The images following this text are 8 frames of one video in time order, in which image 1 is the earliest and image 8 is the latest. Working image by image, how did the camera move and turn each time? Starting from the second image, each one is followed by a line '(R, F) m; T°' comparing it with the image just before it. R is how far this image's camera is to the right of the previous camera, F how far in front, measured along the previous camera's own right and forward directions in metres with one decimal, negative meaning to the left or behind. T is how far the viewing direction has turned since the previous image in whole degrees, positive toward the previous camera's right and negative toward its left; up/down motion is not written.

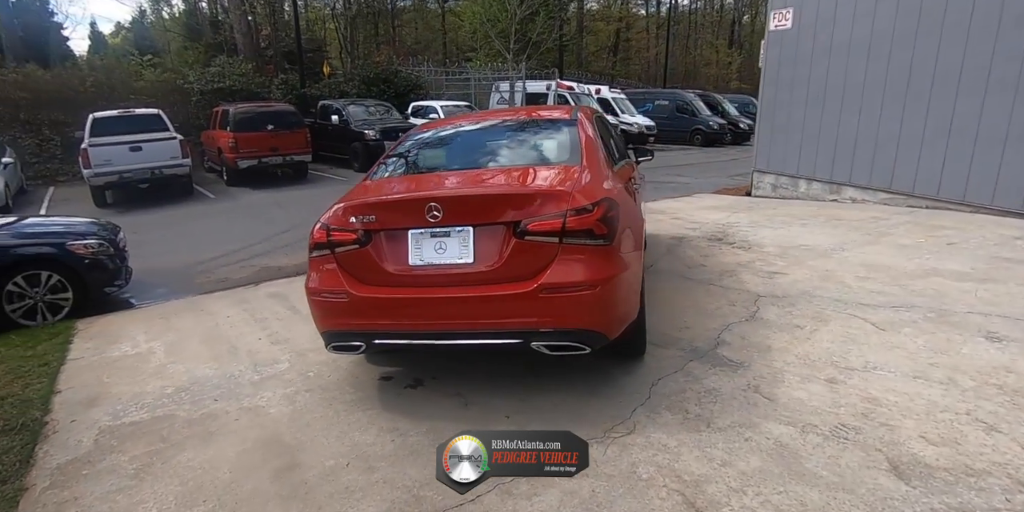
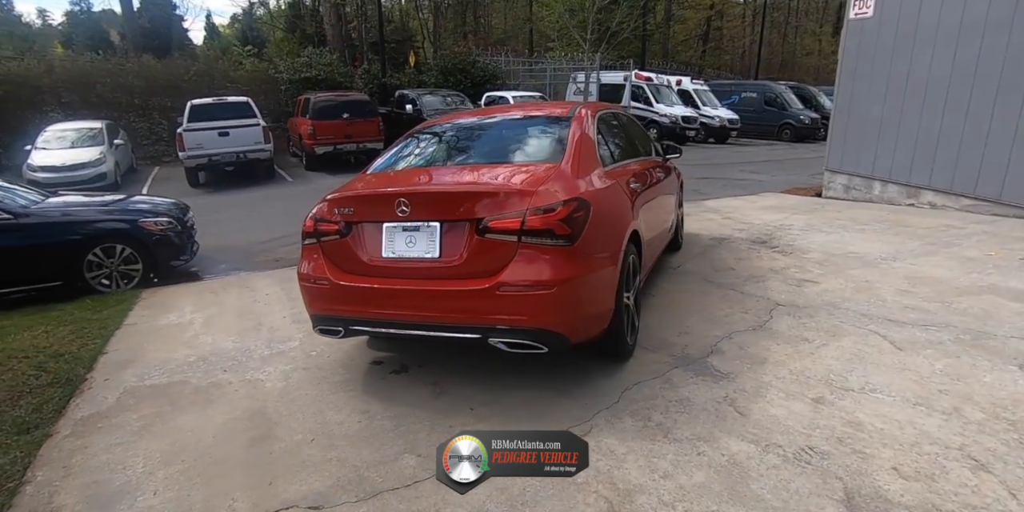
(+0.6, 0.0) m; -8°
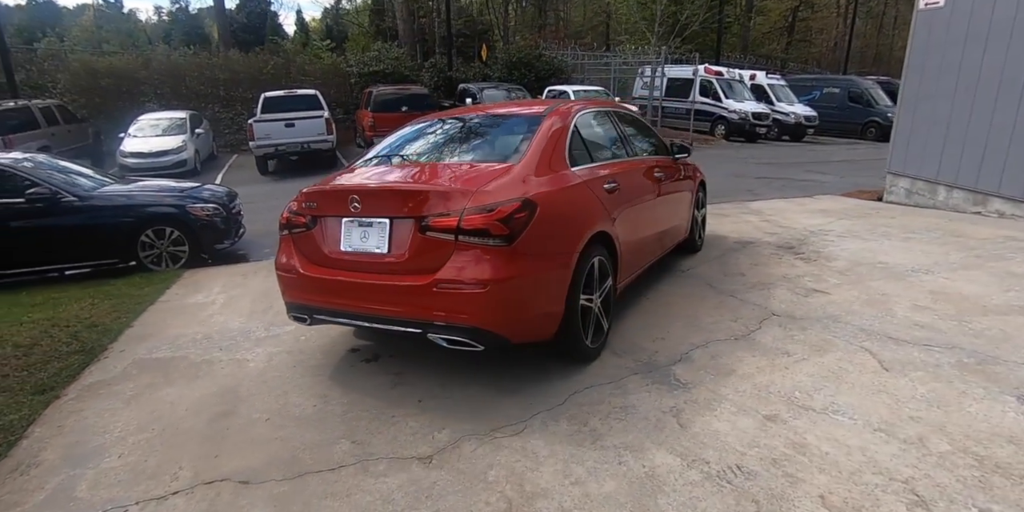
(+0.6, 0.0) m; -7°
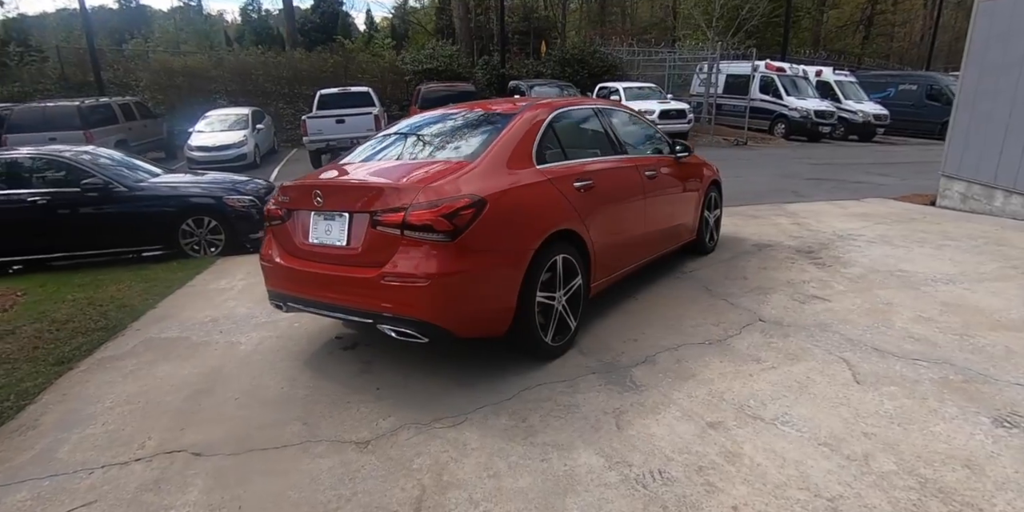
(+0.5, 0.0) m; -6°
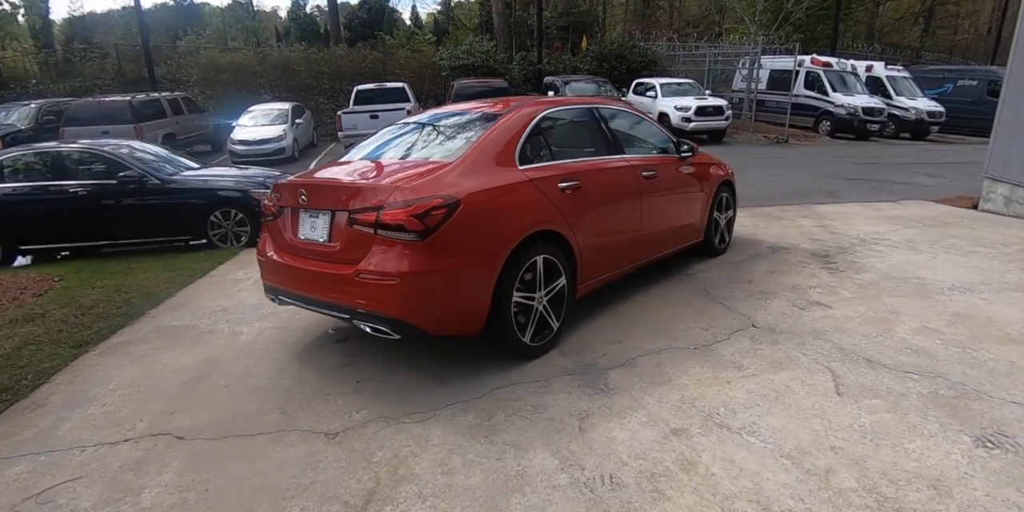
(+0.3, 0.0) m; -4°
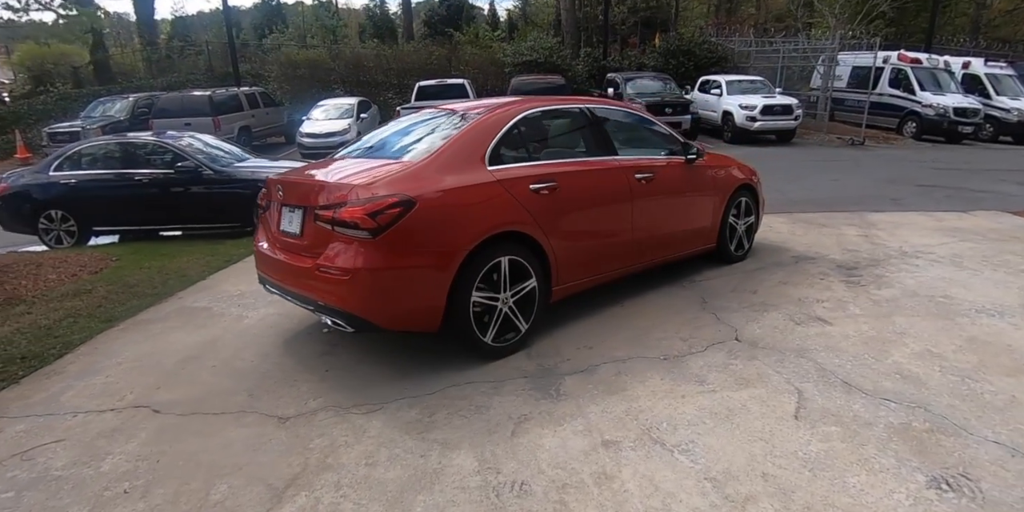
(+0.6, 0.0) m; -7°
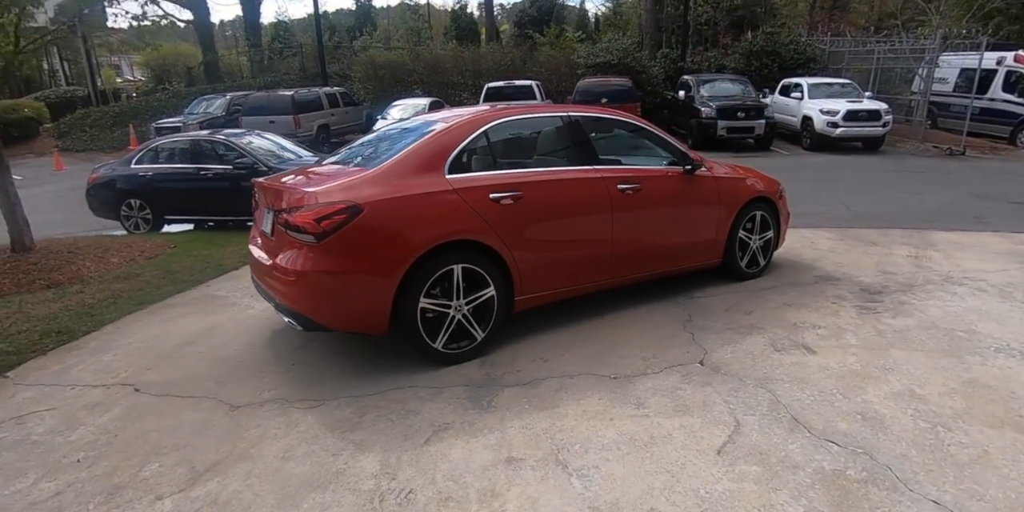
(+0.7, 0.0) m; -8°
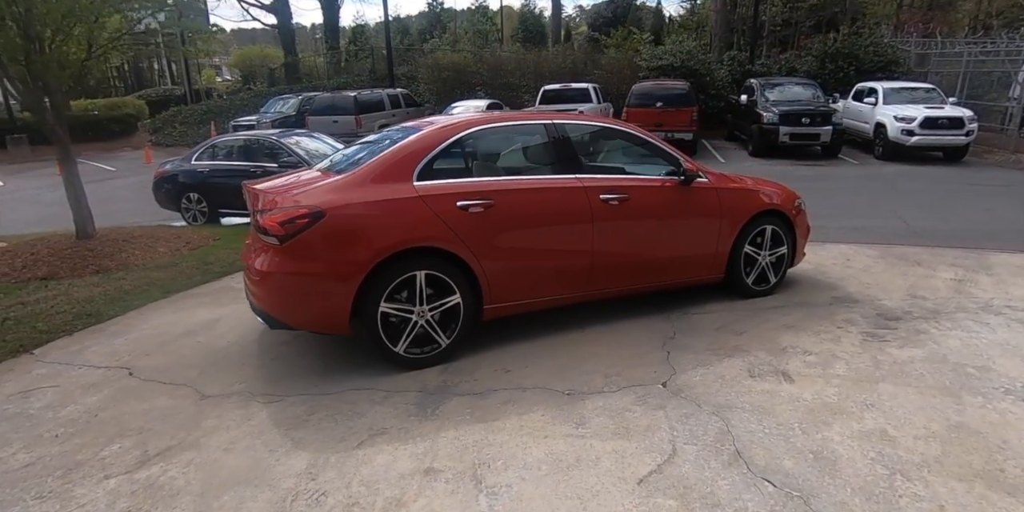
(+0.6, 0.0) m; -7°
